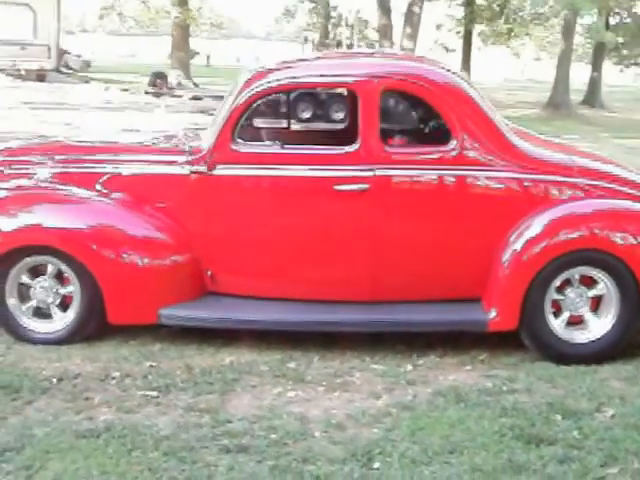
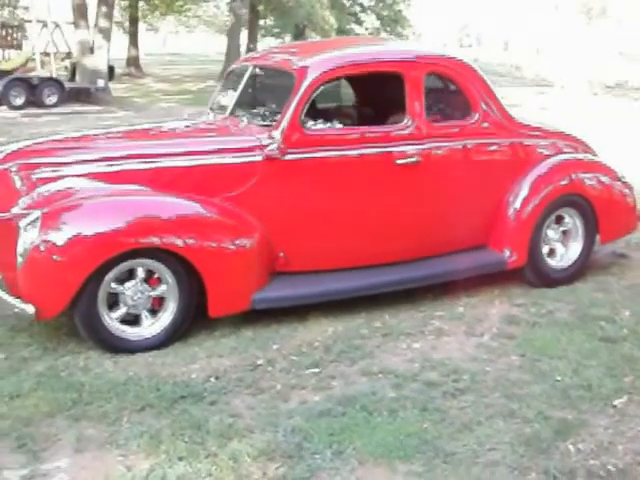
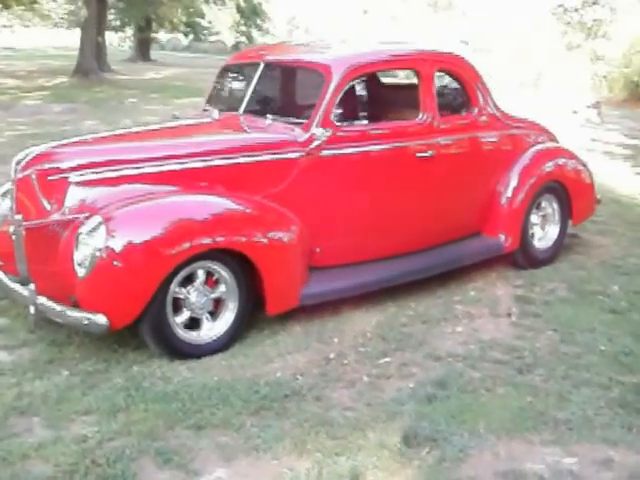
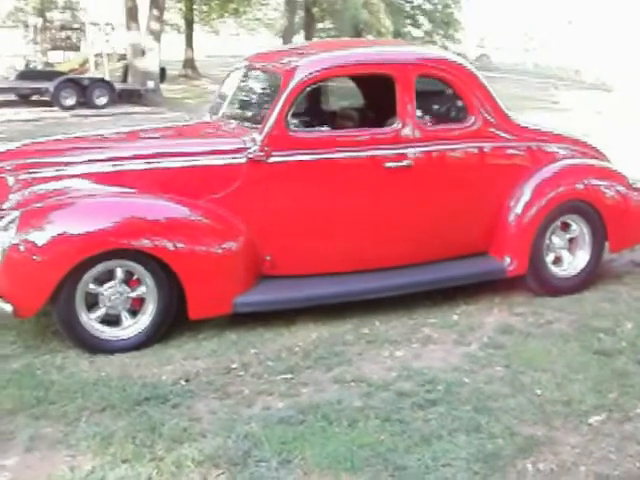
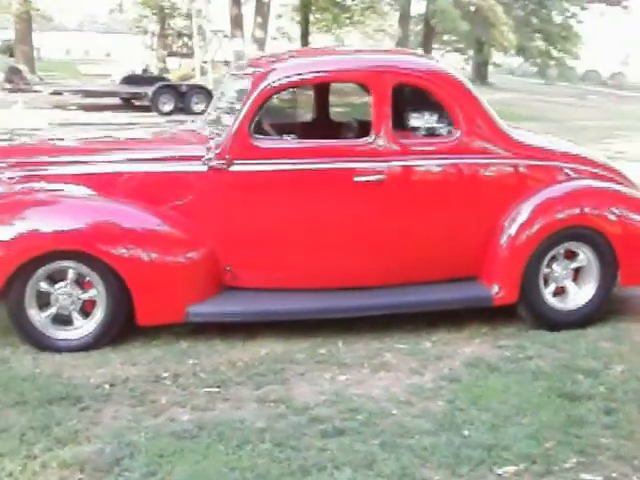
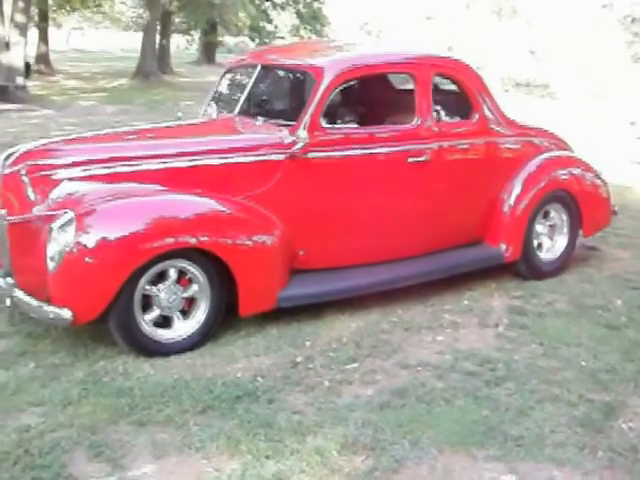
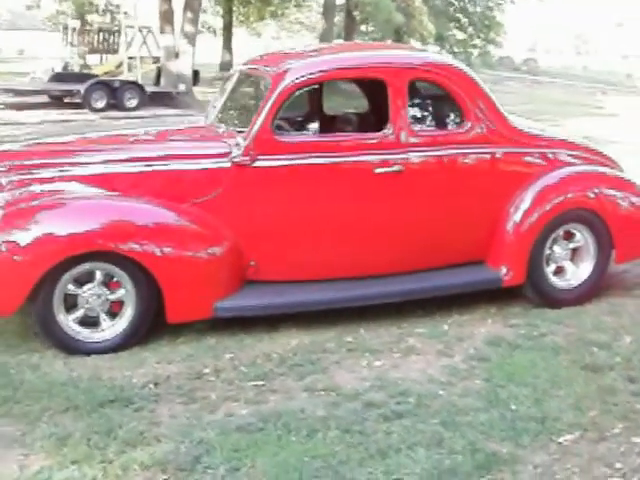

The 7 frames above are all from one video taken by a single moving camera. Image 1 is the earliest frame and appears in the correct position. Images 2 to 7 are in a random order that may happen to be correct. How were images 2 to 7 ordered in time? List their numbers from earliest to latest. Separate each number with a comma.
5, 7, 4, 2, 6, 3
